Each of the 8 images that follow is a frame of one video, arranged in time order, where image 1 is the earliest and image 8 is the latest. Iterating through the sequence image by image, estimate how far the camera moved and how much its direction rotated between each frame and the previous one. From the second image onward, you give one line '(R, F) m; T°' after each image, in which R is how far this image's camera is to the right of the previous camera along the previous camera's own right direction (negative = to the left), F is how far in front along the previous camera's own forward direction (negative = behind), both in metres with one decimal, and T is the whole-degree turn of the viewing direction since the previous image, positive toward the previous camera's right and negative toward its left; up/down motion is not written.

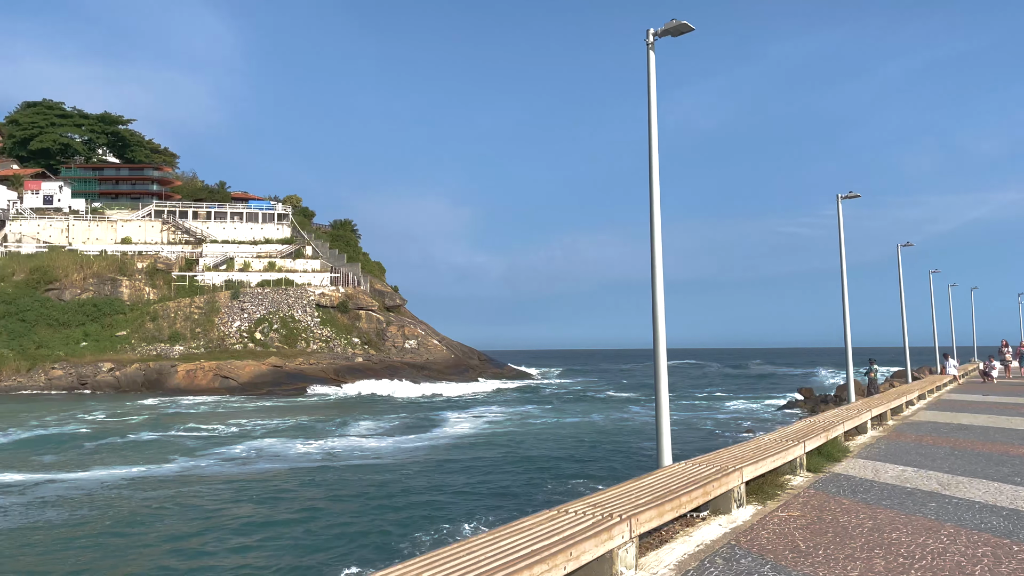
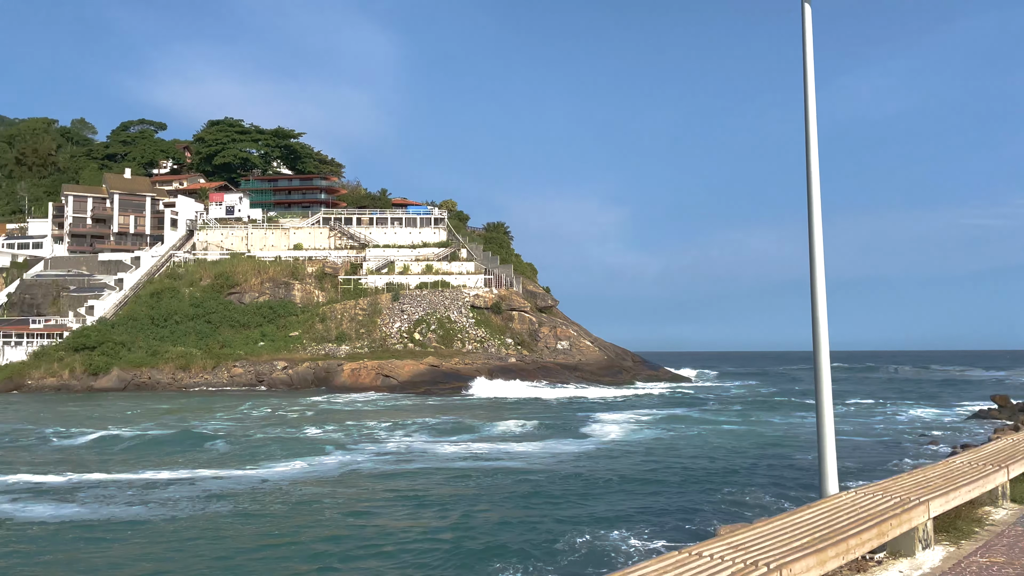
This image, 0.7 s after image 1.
(+0.1, +0.5) m; -11°
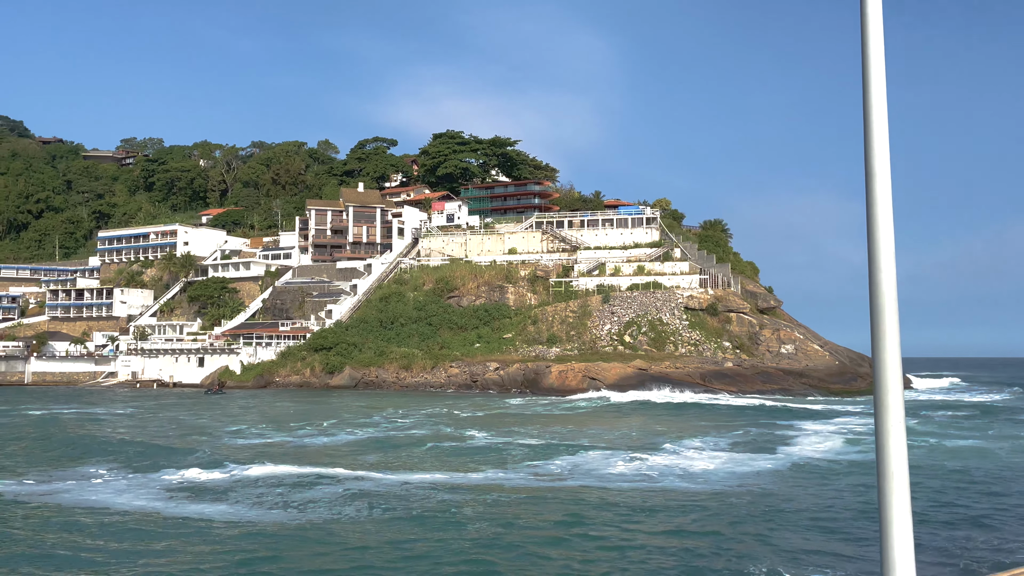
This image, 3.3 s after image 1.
(+1.3, +1.3) m; -16°
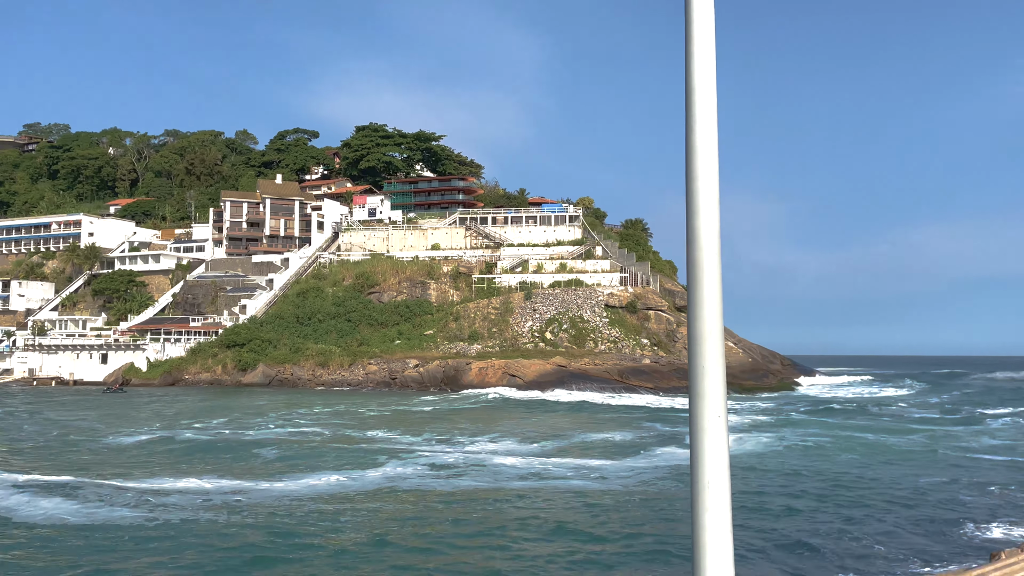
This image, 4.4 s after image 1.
(+0.6, +0.6) m; +5°
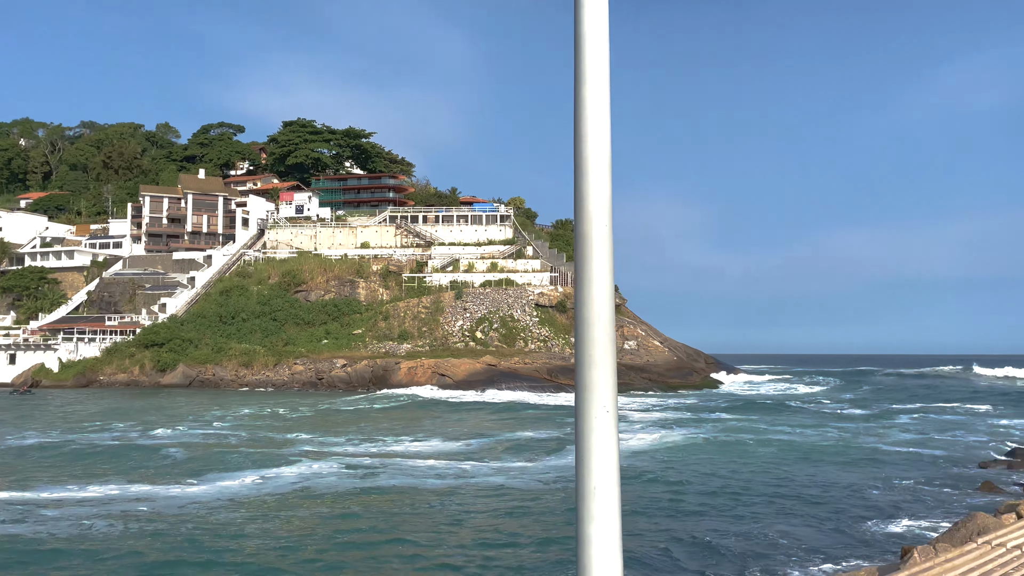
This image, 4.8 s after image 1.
(+0.2, +0.2) m; +5°
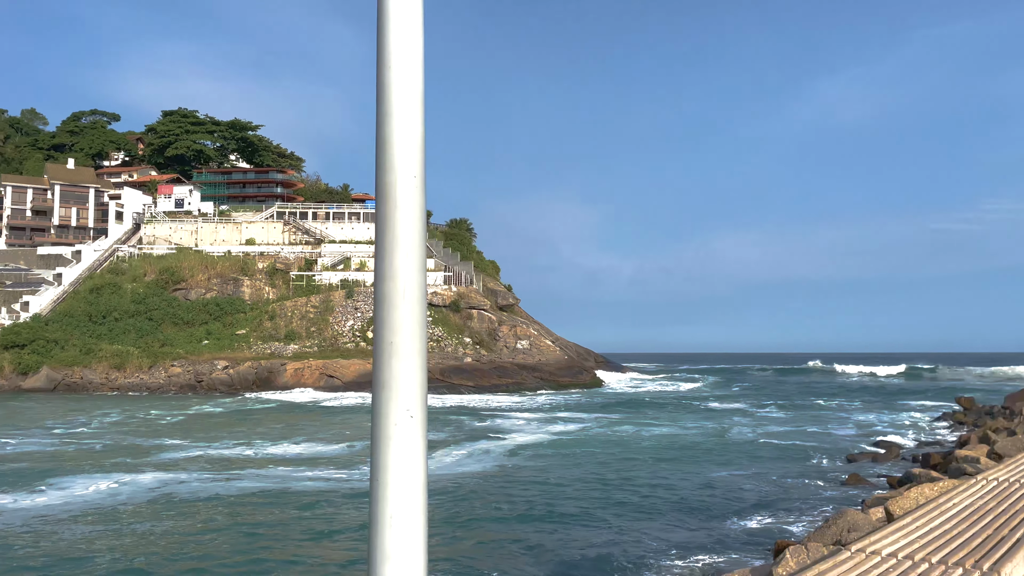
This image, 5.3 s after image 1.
(+0.3, +0.6) m; +7°
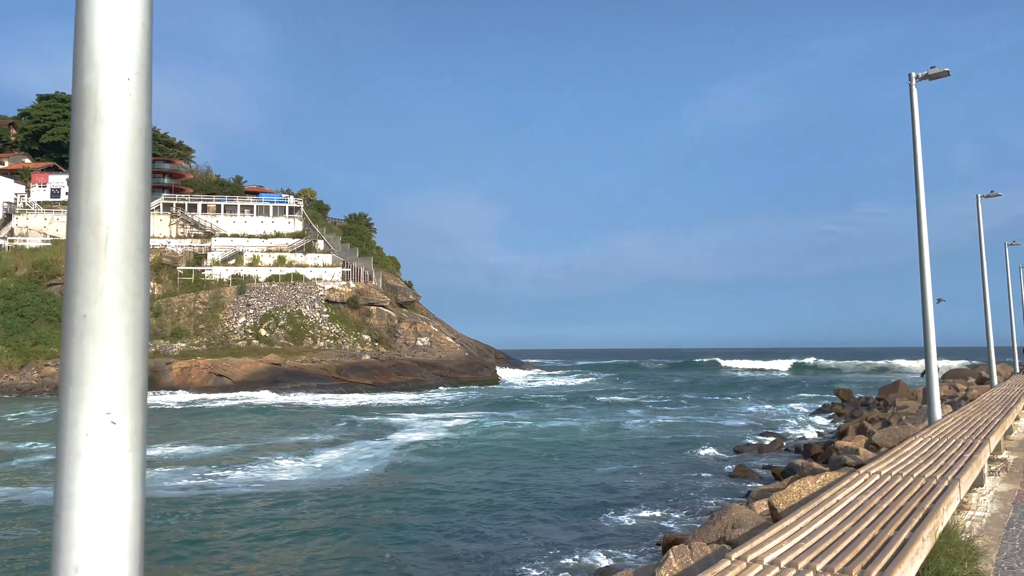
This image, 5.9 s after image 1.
(+0.2, +0.4) m; +7°
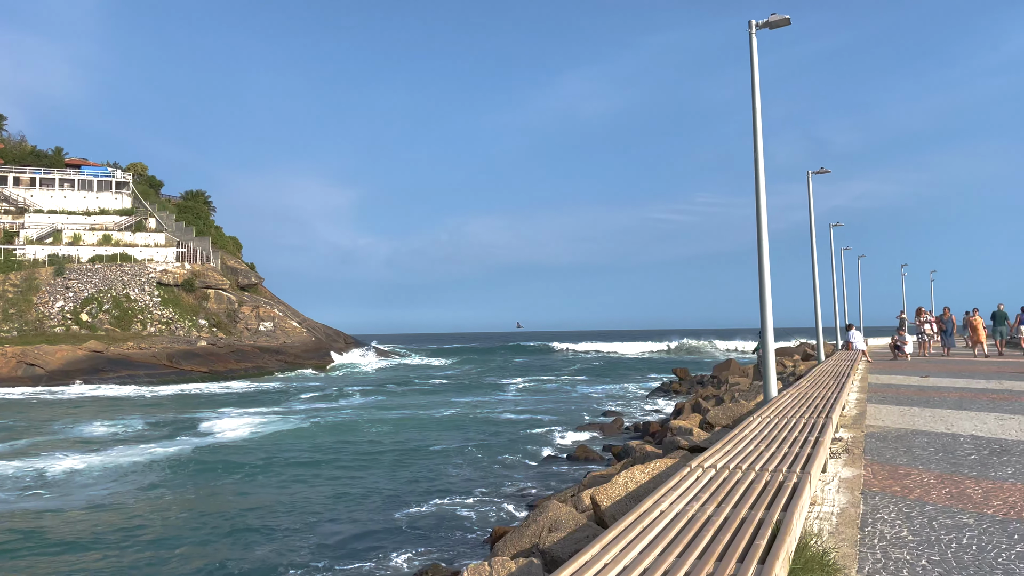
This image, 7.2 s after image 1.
(+0.4, +0.9) m; +10°
